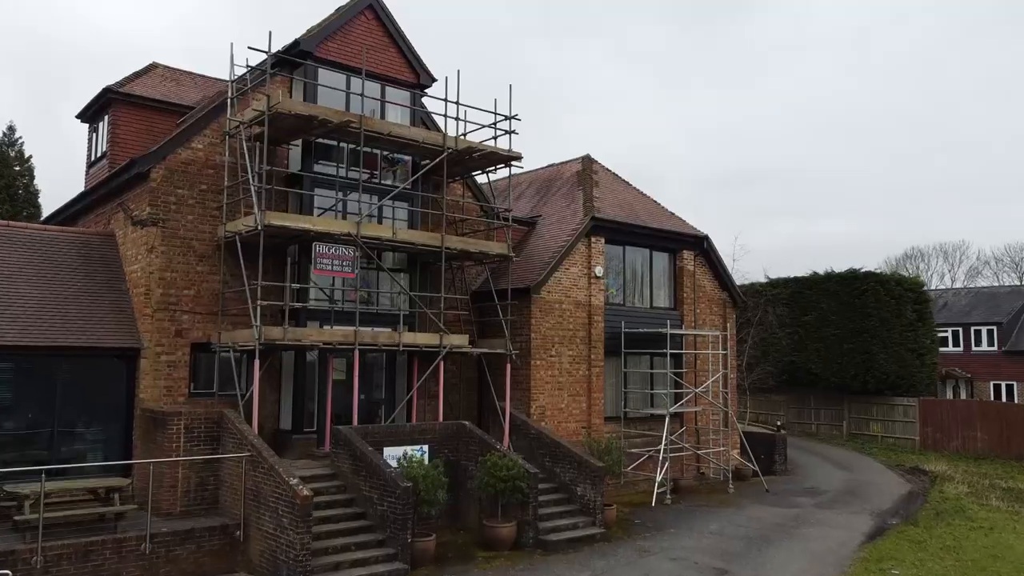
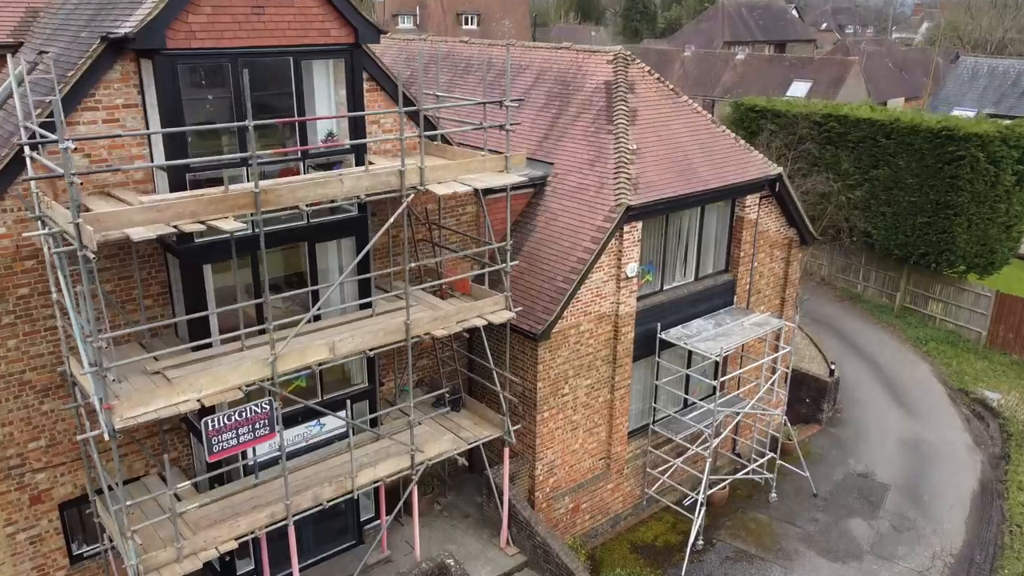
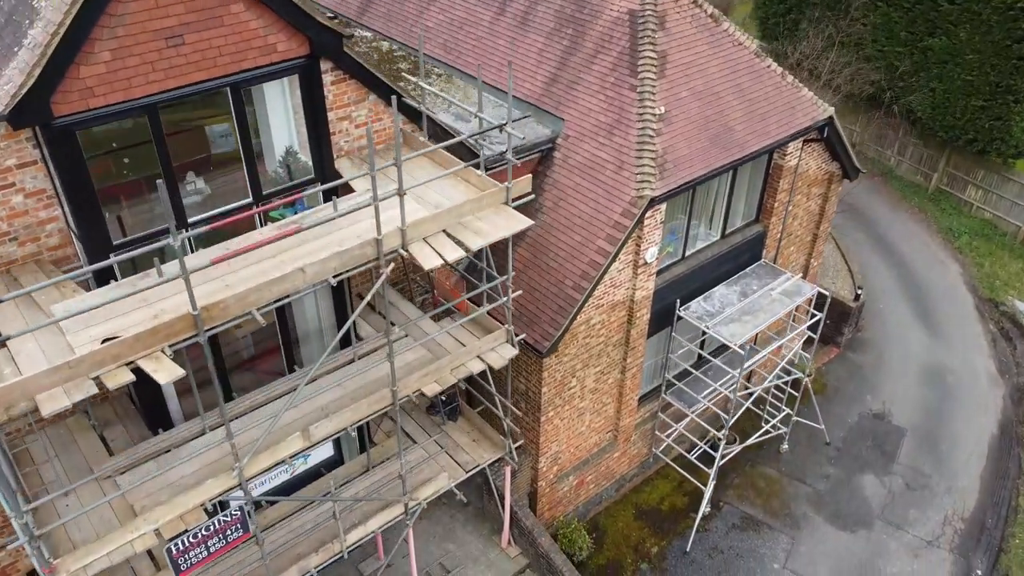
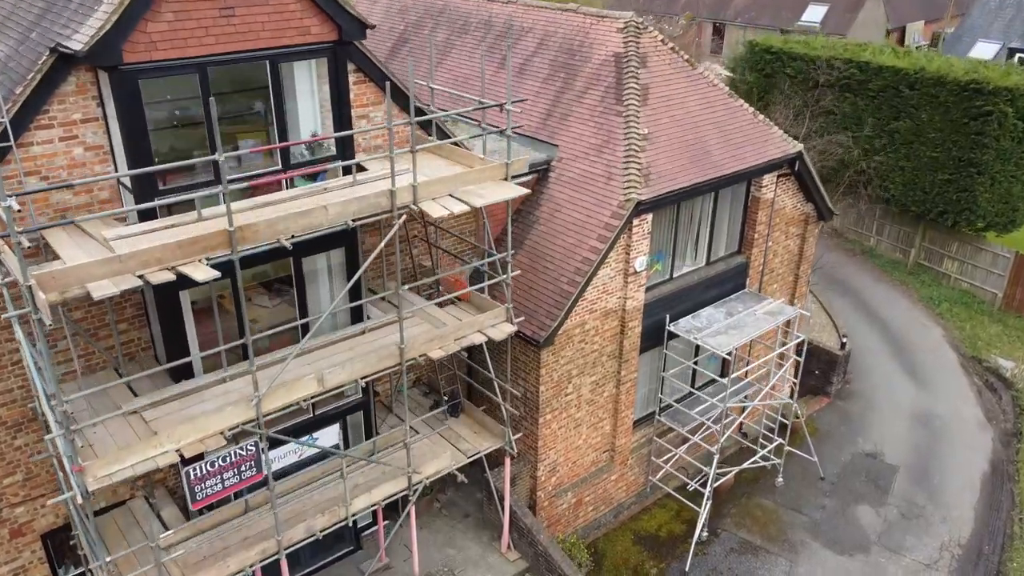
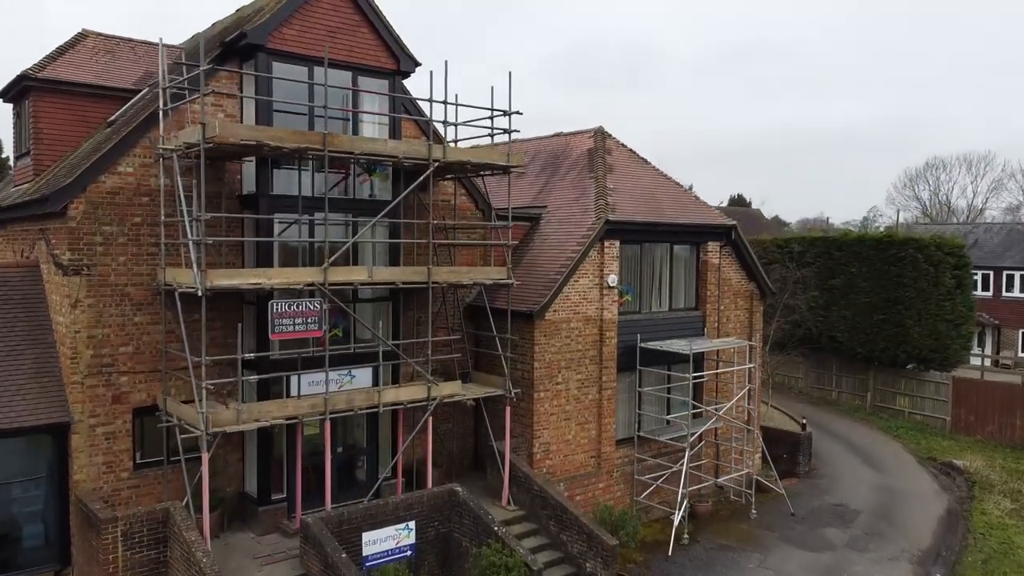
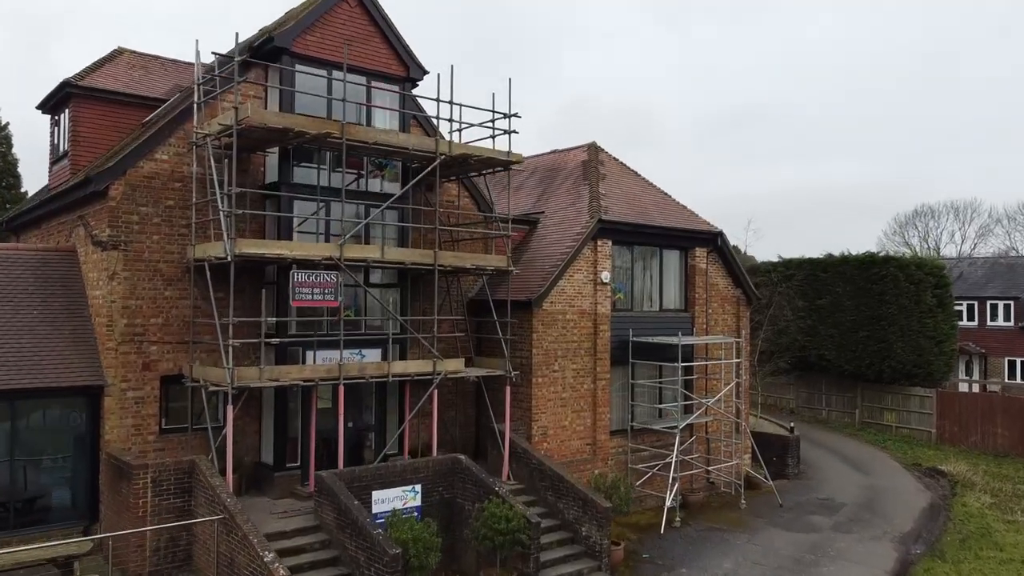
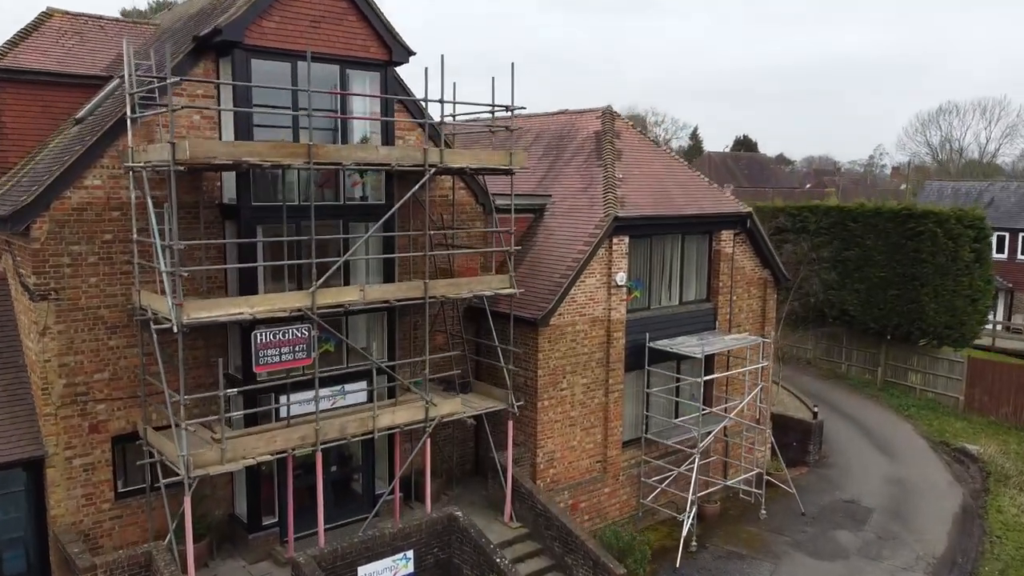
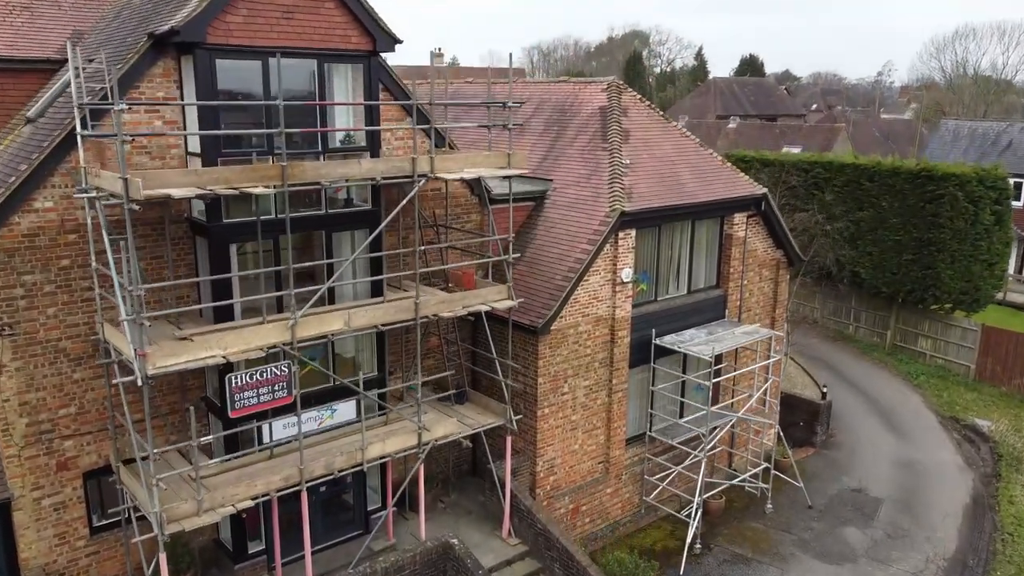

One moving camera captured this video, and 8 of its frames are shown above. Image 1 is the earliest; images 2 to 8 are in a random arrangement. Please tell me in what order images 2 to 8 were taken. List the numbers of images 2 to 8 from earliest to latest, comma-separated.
6, 5, 7, 8, 2, 4, 3
